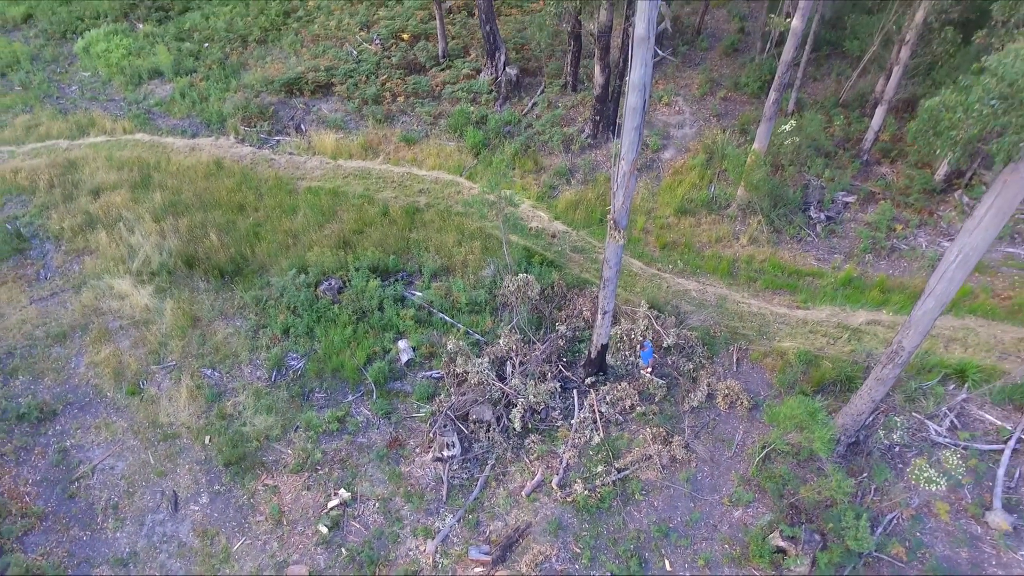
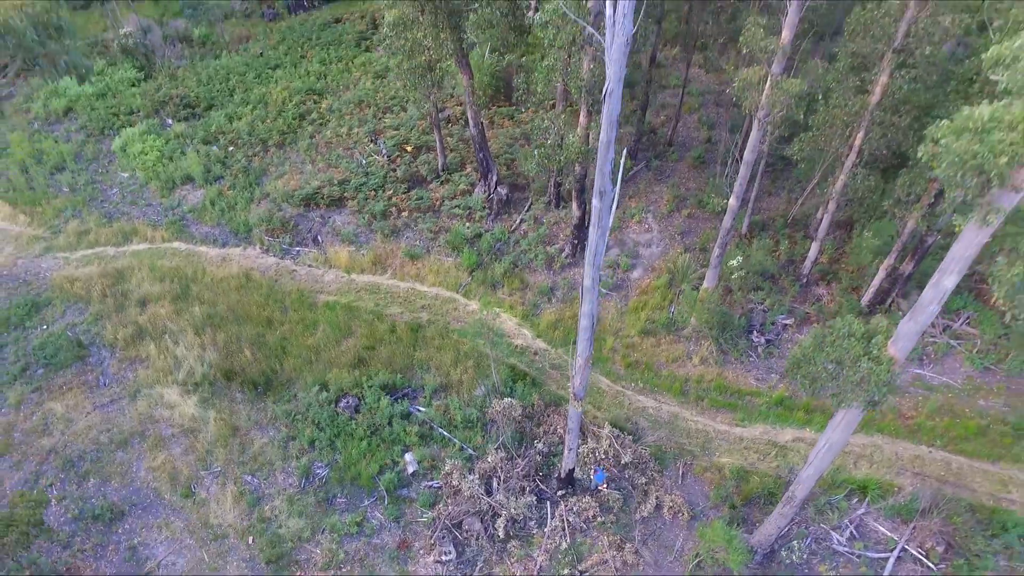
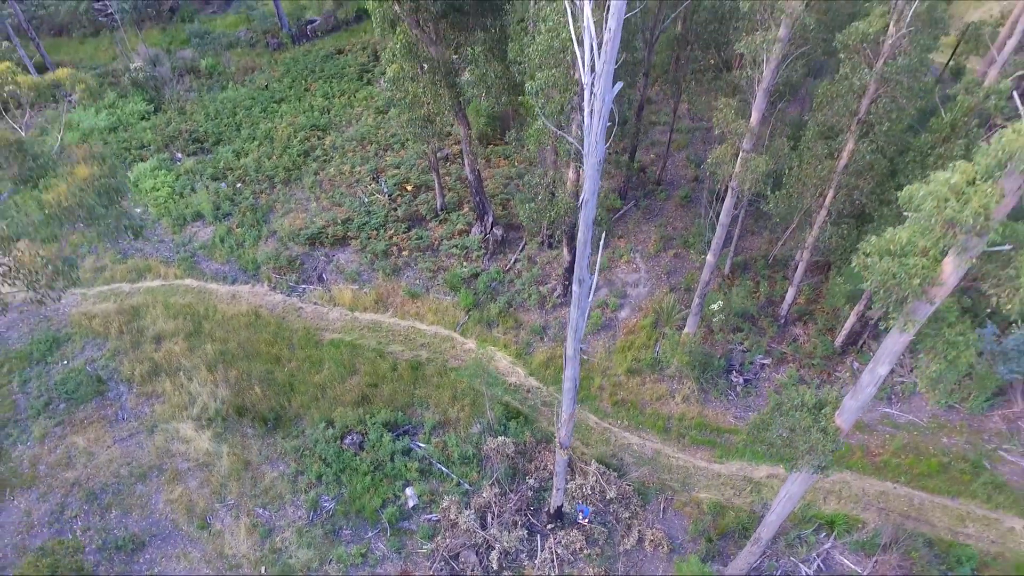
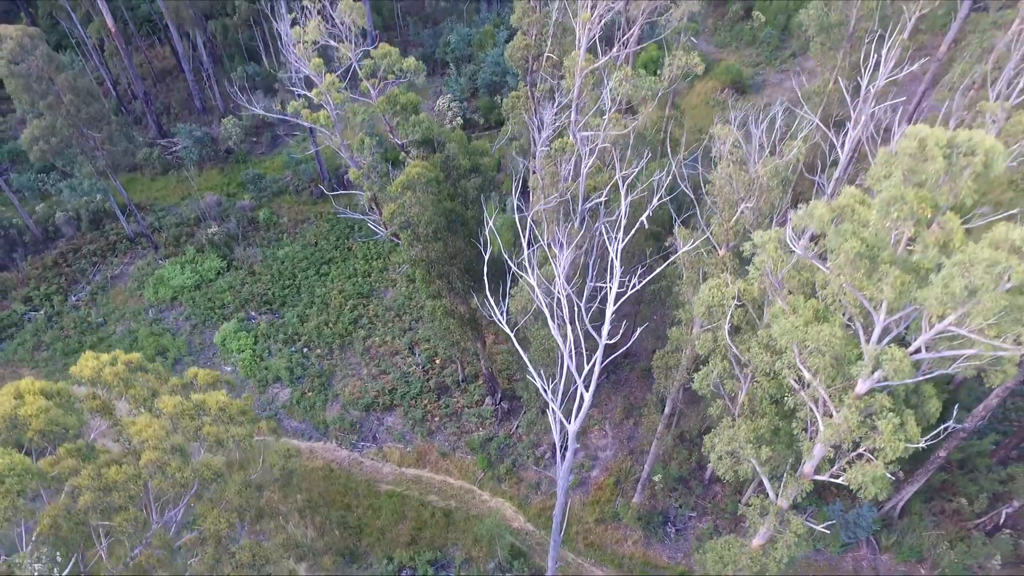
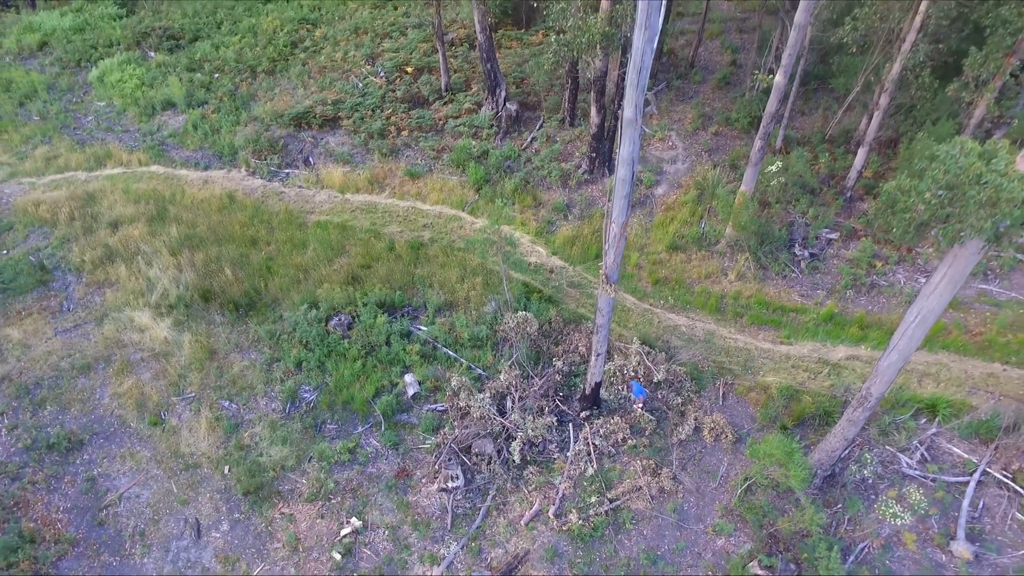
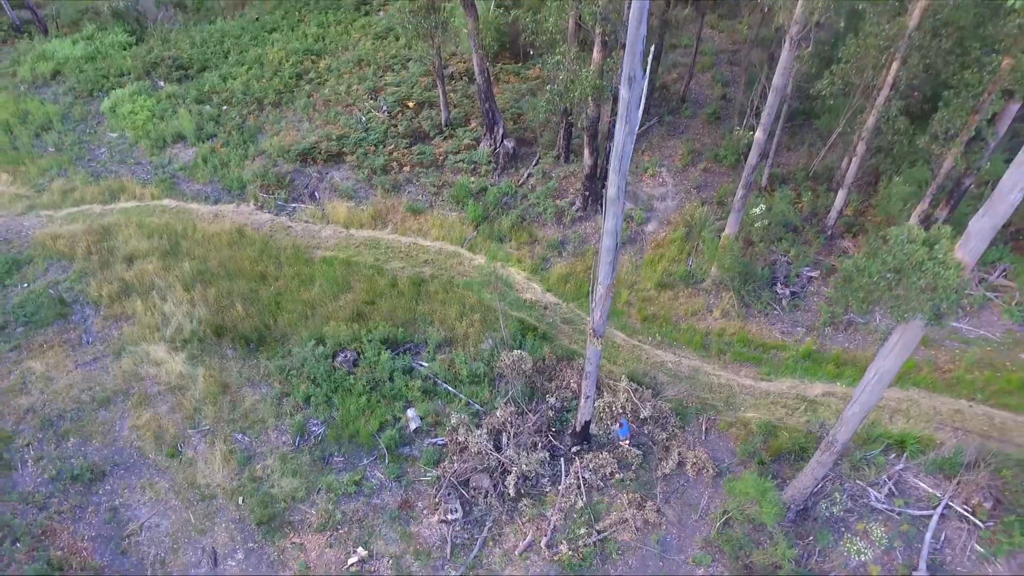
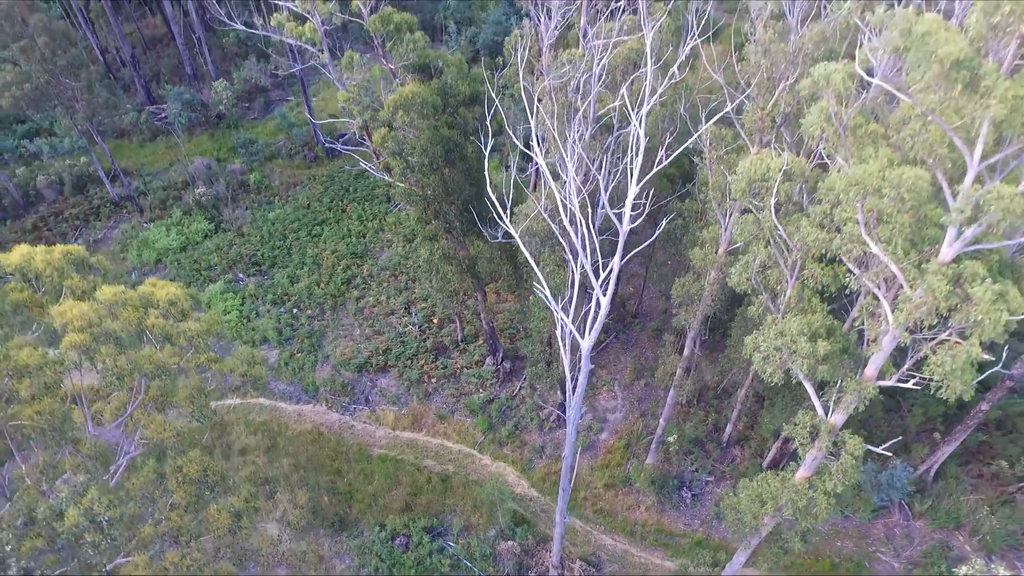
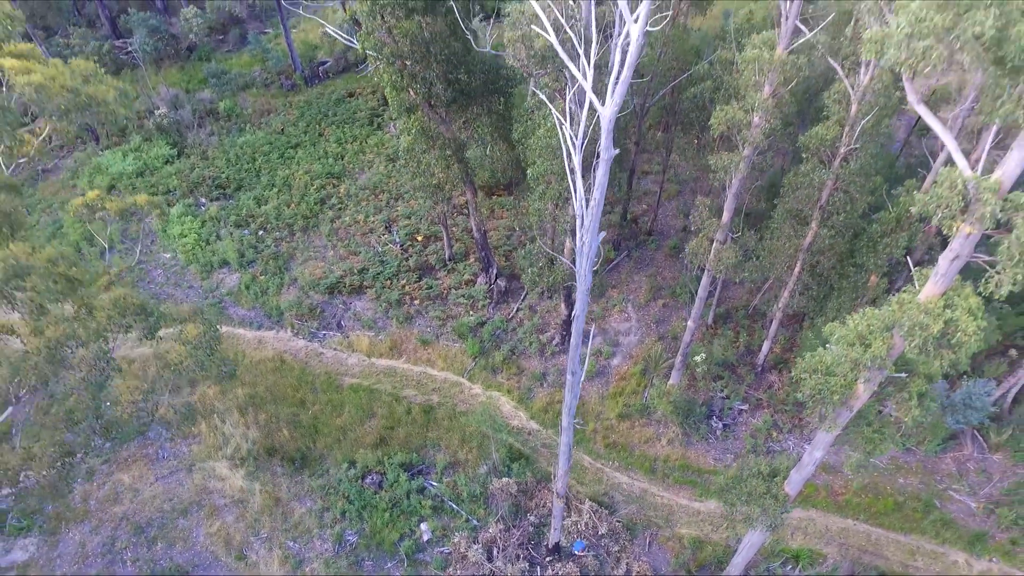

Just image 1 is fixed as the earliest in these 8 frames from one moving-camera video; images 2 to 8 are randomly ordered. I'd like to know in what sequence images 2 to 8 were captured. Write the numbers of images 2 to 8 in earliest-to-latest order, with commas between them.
5, 6, 2, 3, 8, 7, 4
